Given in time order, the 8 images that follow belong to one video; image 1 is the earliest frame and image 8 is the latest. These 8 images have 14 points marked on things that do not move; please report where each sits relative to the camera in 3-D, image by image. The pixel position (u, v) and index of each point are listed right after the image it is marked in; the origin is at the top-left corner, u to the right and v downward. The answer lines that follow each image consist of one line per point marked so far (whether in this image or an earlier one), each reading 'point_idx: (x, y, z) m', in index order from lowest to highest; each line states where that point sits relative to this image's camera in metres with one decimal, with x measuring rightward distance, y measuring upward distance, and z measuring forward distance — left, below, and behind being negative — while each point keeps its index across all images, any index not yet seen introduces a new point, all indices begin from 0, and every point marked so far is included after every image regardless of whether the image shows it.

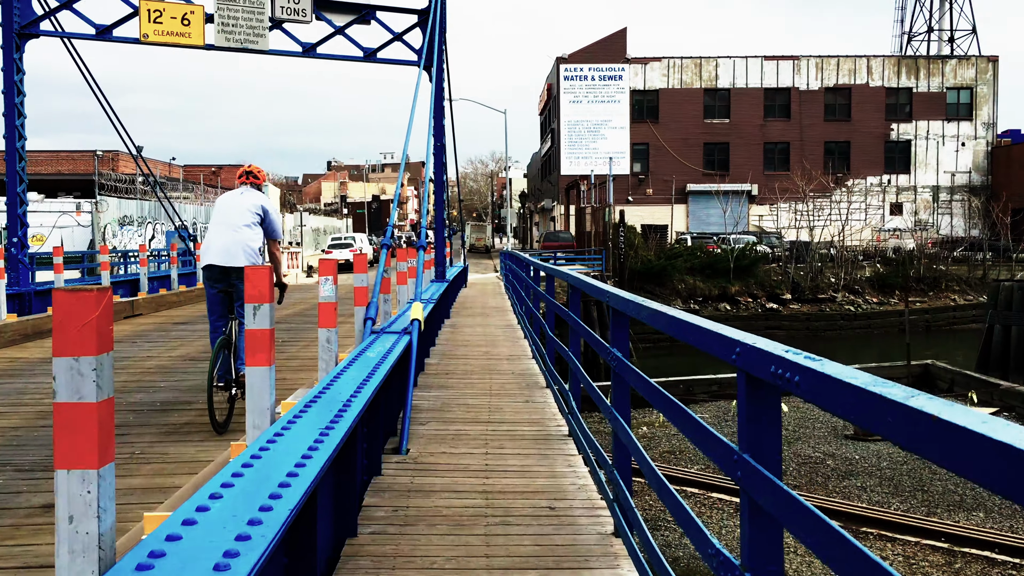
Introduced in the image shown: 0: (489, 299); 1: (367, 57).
0: (-0.4, -0.2, +14.7) m
1: (-1.4, +2.2, +8.8) m
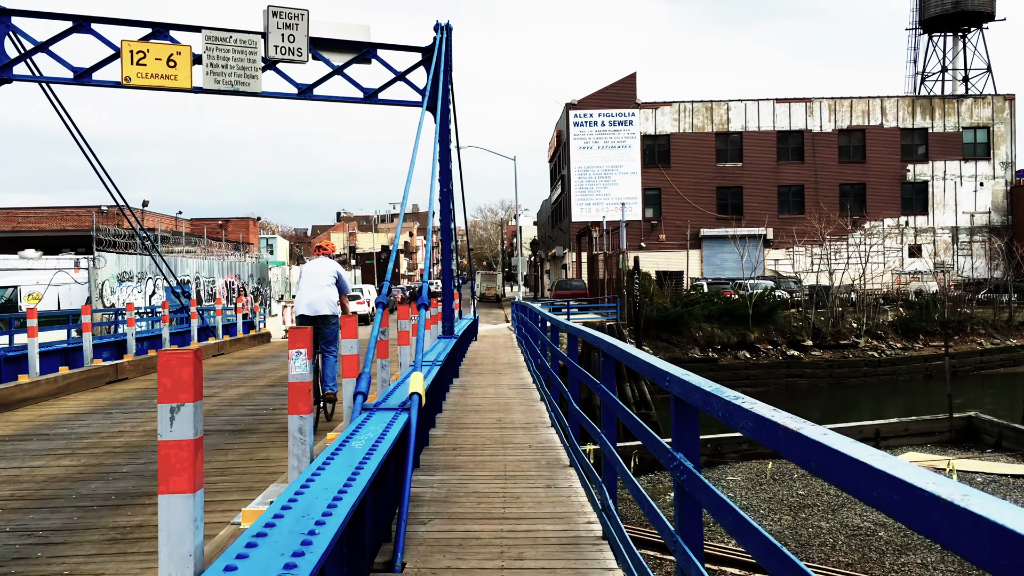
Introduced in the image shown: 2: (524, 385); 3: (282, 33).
0: (-0.2, -1.0, +14.0) m
1: (-1.3, +1.7, +8.2) m
2: (+0.1, -1.0, +8.9) m
3: (-2.2, +2.5, +9.0) m
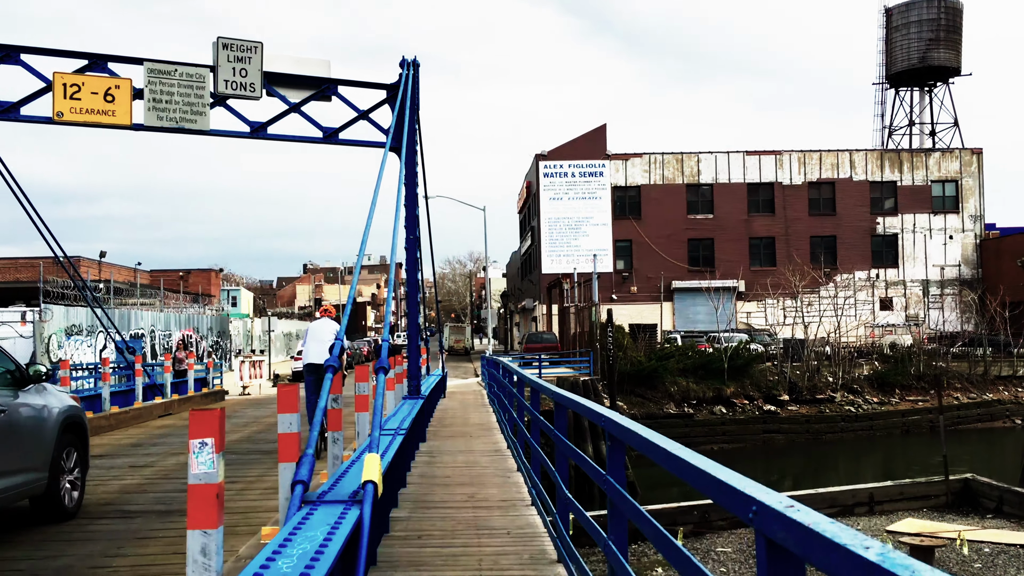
0: (-0.6, -1.8, +13.2) m
1: (-1.5, +1.2, +7.5) m
2: (-0.1, -1.5, +8.2) m
3: (-2.5, +2.0, +8.4) m
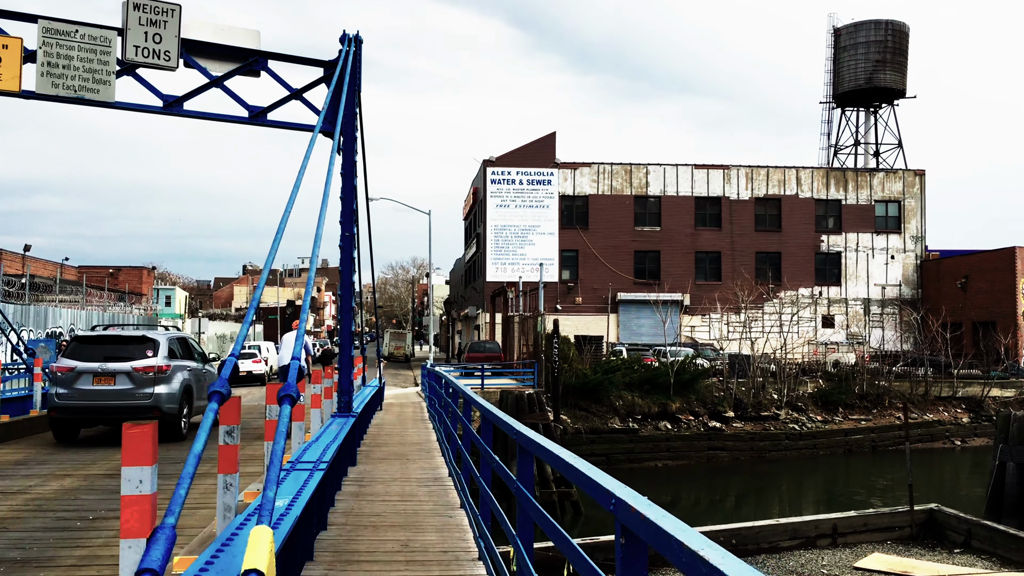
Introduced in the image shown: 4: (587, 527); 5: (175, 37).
0: (-1.4, -1.8, +12.4) m
1: (-1.8, +1.2, +6.6) m
2: (-0.6, -1.5, +7.3) m
3: (-2.9, +2.0, +7.4) m
4: (+1.1, -3.4, +13.4) m
5: (-2.6, +2.0, +7.5) m
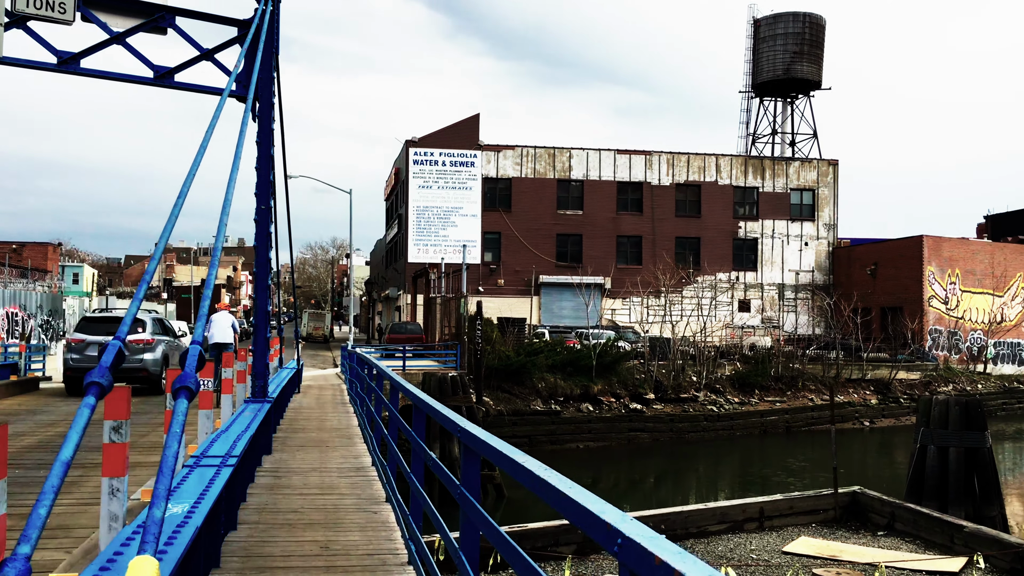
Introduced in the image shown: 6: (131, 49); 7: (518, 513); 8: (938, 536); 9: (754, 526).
0: (-2.4, -1.6, +11.9) m
1: (-2.3, +1.4, +6.1) m
2: (-1.1, -1.4, +7.0) m
3: (-3.4, +2.2, +6.8) m
4: (0.0, -3.1, +13.2) m
5: (-3.2, +2.1, +6.9) m
6: (-2.8, +1.8, +7.0) m
7: (+0.1, -3.1, +13.0) m
8: (+5.2, -3.1, +11.5) m
9: (+3.1, -3.0, +12.0) m
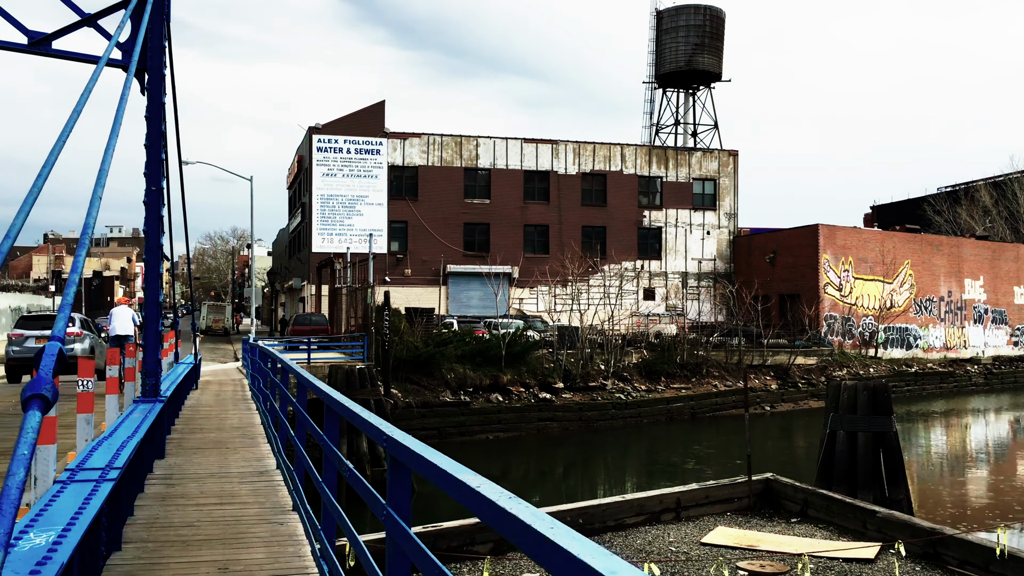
0: (-3.5, -1.5, +11.4) m
1: (-2.8, +1.4, +5.6) m
2: (-1.7, -1.3, +6.5) m
3: (-4.0, +2.2, +6.1) m
4: (-1.3, -3.0, +12.9) m
5: (-3.8, +2.2, +6.2) m
6: (-3.4, +1.8, +6.4) m
7: (-1.1, -3.0, +12.7) m
8: (+4.1, -2.9, +11.7) m
9: (+2.0, -2.9, +12.0) m
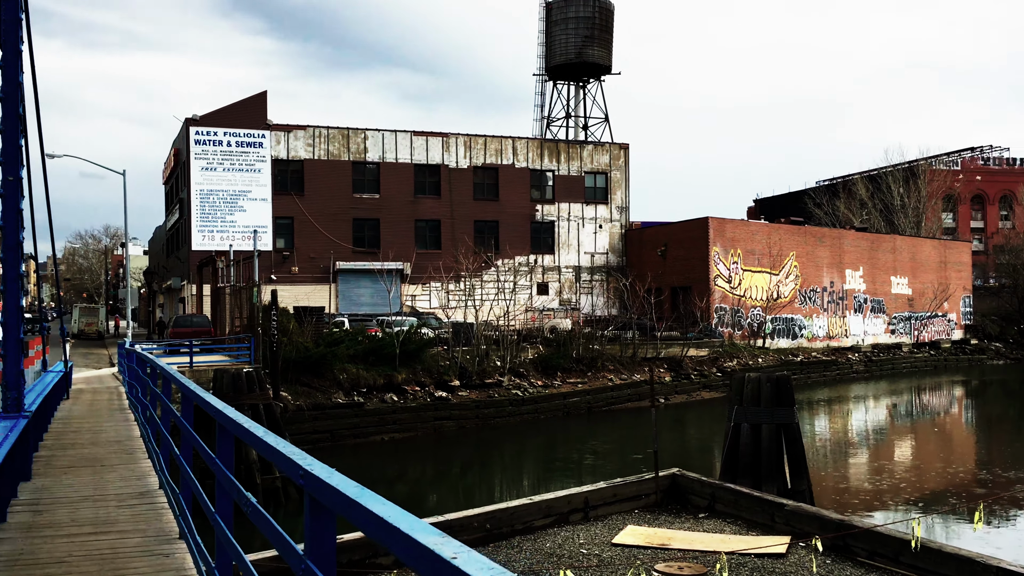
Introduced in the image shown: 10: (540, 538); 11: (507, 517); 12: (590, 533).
0: (-4.5, -1.5, +10.3) m
1: (-3.3, +1.4, +4.6) m
2: (-2.3, -1.3, +5.7) m
3: (-4.5, +2.2, +5.0) m
4: (-2.5, -2.9, +12.1) m
5: (-4.3, +2.2, +5.1) m
6: (-4.0, +1.8, +5.3) m
7: (-2.3, -3.0, +11.9) m
8: (+3.0, -2.8, +11.5) m
9: (+0.8, -2.8, +11.6) m
10: (+0.3, -2.9, +11.1) m
11: (-0.1, -2.7, +11.2) m
12: (+0.9, -2.9, +11.1) m
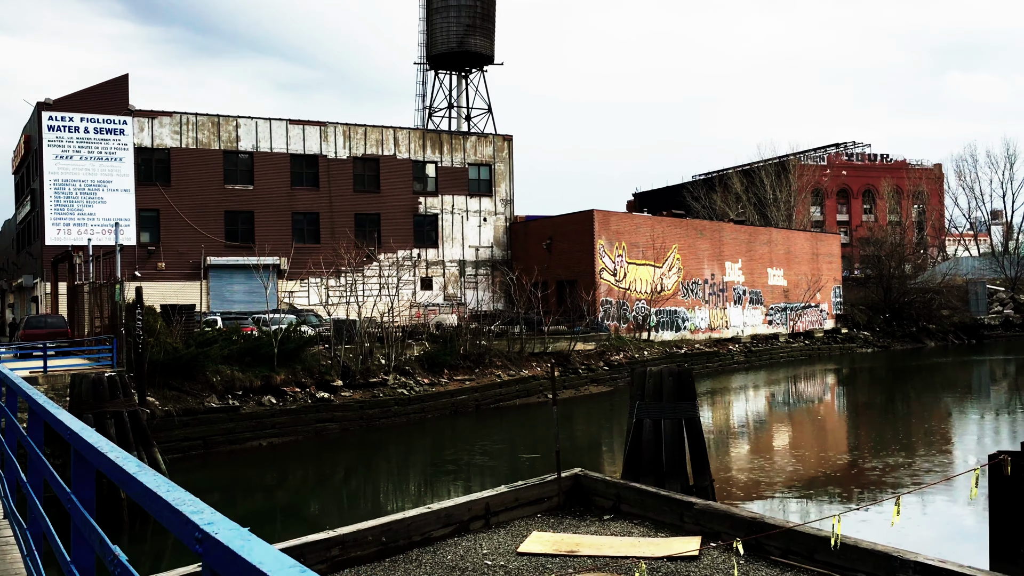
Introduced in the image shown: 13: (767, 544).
0: (-5.5, -1.4, +8.8) m
1: (-3.5, +1.4, +3.3) m
2: (-2.6, -1.3, +4.5) m
3: (-4.7, +2.2, +3.5) m
4: (-3.7, -2.9, +10.8) m
5: (-4.5, +2.2, +3.7) m
6: (-4.3, +1.8, +3.9) m
7: (-3.5, -2.9, +10.7) m
8: (+1.9, -2.7, +11.0) m
9: (-0.3, -2.7, +10.8) m
10: (-0.8, -2.9, +10.2) m
11: (-1.2, -2.6, +10.2) m
12: (-0.2, -2.8, +10.3) m
13: (+2.8, -2.7, +9.7) m
